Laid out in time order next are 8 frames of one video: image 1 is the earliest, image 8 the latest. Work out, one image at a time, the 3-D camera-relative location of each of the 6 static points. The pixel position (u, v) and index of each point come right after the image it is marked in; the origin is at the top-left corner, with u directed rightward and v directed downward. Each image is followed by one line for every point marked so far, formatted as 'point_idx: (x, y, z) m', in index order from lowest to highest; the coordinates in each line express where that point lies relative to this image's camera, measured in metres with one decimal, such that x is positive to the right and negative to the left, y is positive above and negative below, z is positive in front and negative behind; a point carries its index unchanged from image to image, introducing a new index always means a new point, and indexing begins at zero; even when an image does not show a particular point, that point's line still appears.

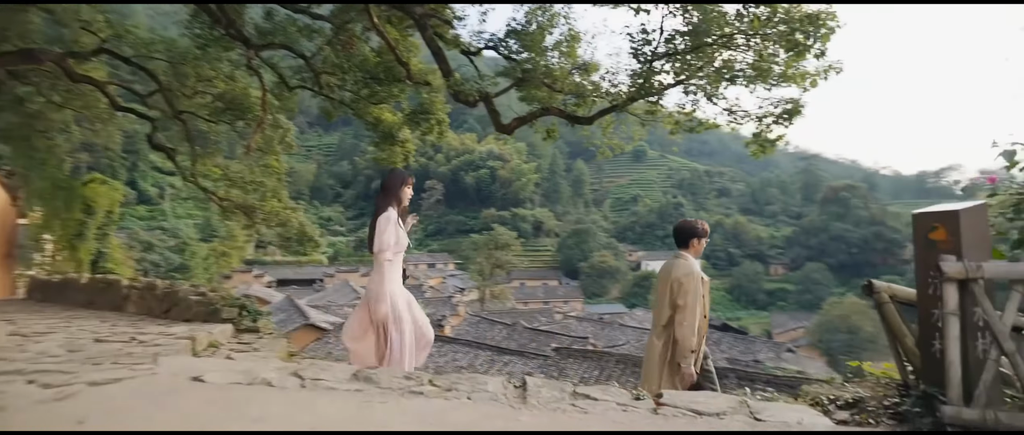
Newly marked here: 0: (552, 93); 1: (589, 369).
0: (+0.4, +1.2, +5.1) m
1: (+1.2, -2.3, +8.2) m
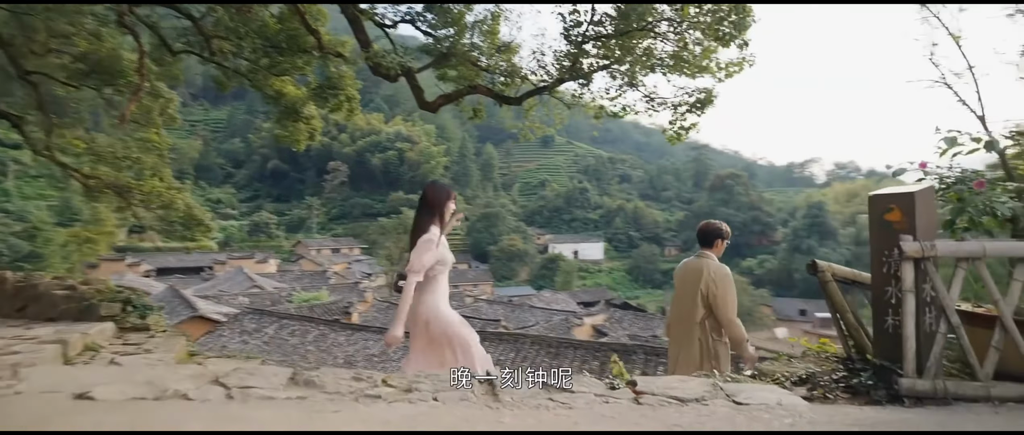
0: (-0.3, +1.4, +5.0) m
1: (-0.1, -2.1, +8.3) m
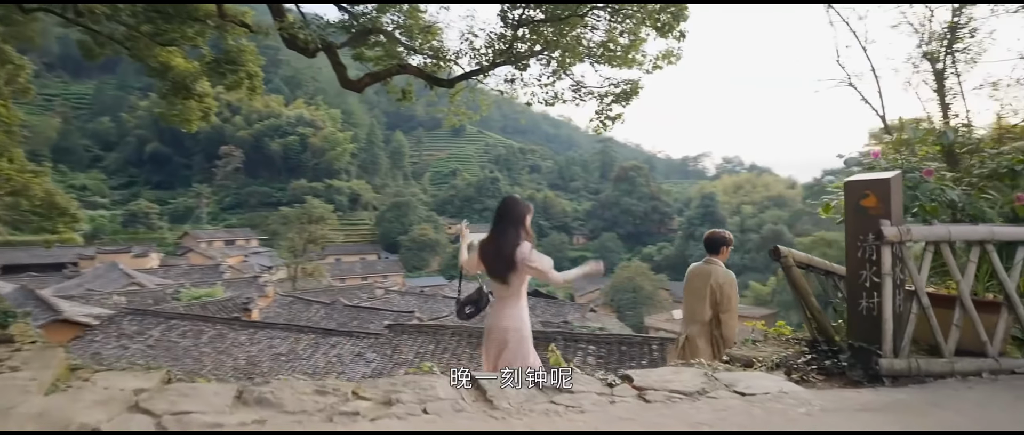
0: (-1.0, +1.5, +4.7) m
1: (-1.3, -1.9, +8.1) m
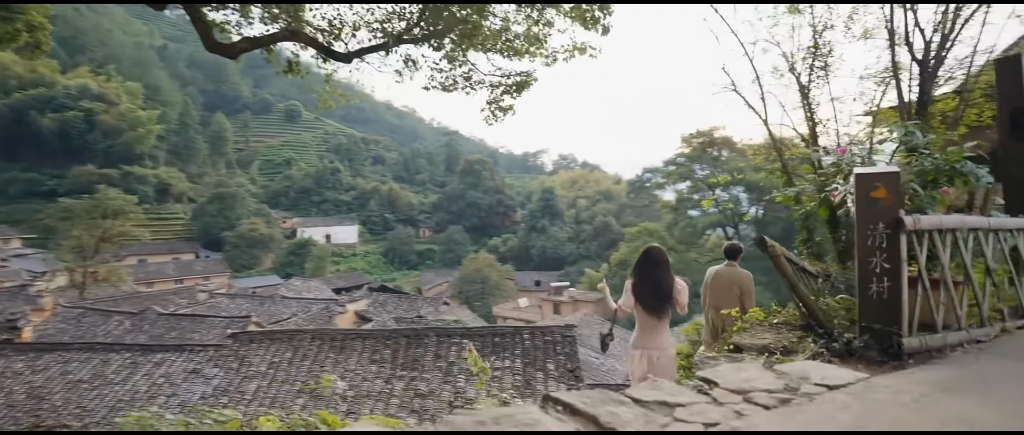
0: (-1.9, +1.5, +4.1) m
1: (-3.1, -1.8, +7.3) m
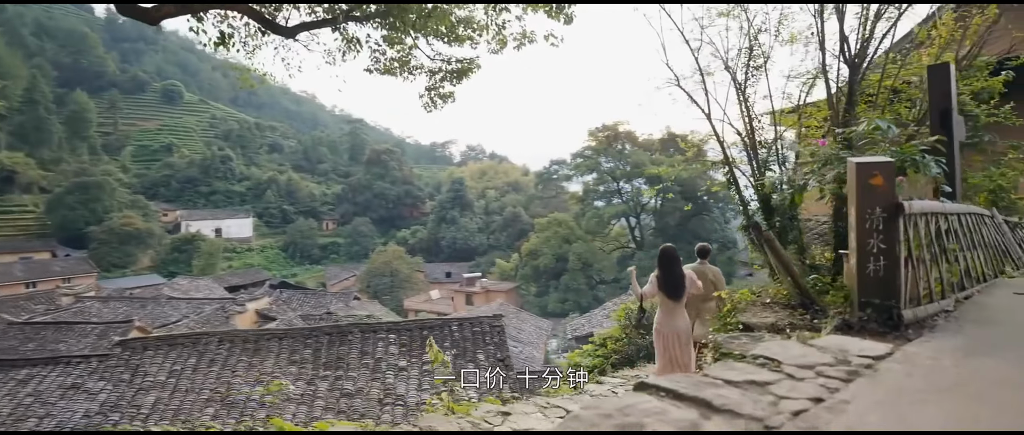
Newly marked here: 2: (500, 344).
0: (-2.2, +1.6, +3.7) m
1: (-4.0, -1.7, +6.6) m
2: (-0.2, -1.7, +7.2) m
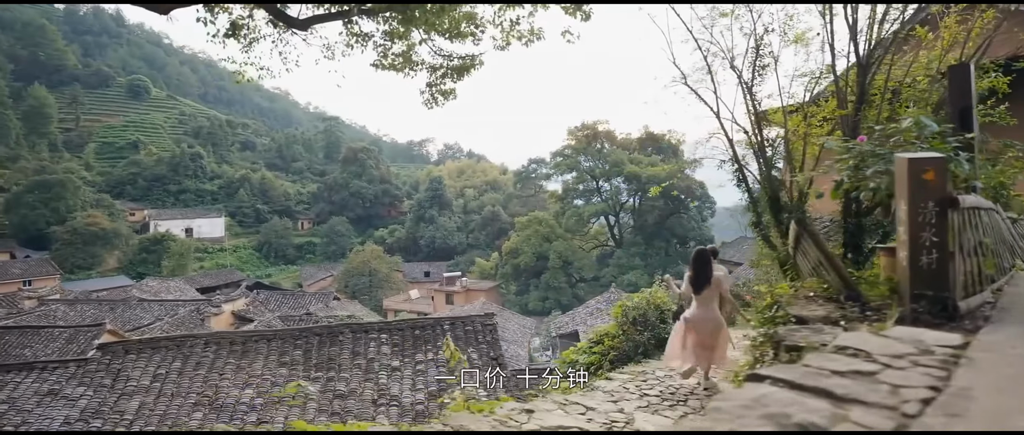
0: (-2.2, +1.6, +3.6) m
1: (-4.1, -1.7, +6.4) m
2: (-0.3, -1.7, +7.2) m
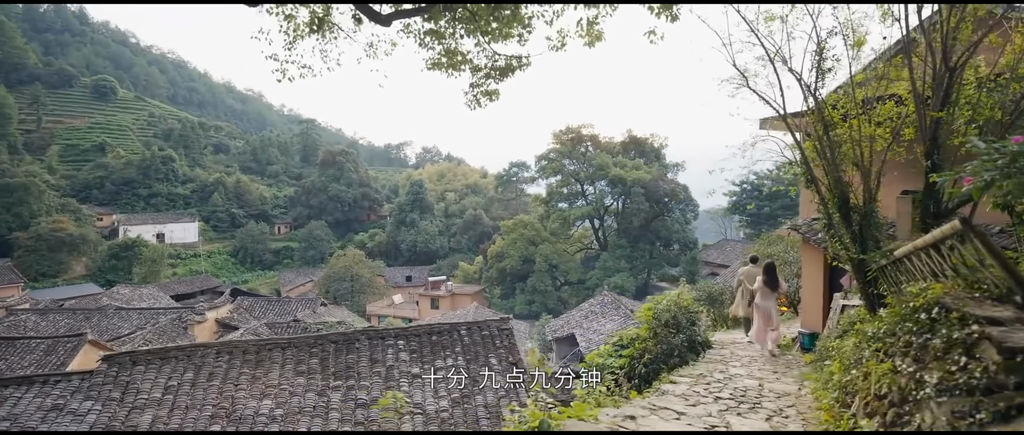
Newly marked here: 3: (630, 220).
0: (-1.8, +1.6, +3.4) m
1: (-3.8, -1.7, +6.2) m
2: (0.0, -1.7, +7.1) m
3: (+4.3, -0.1, +19.7) m
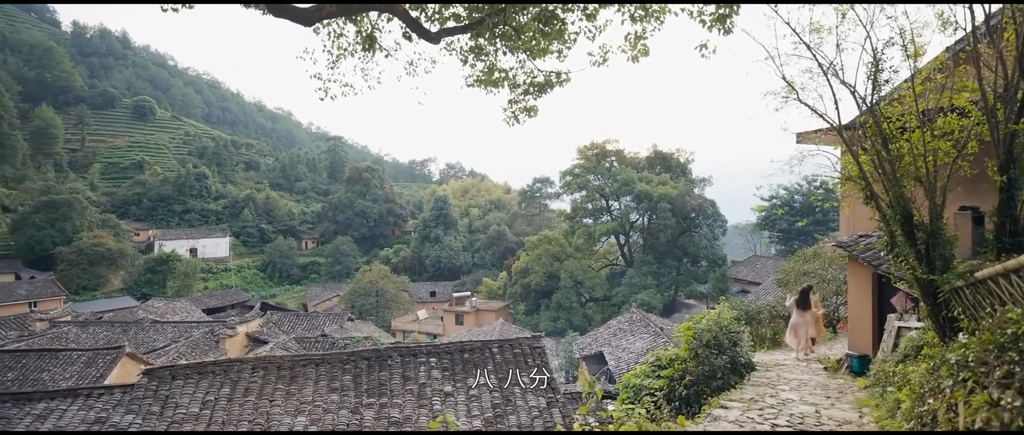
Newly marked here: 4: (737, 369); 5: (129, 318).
0: (-1.5, +1.5, +3.4) m
1: (-3.4, -1.9, +6.2) m
2: (+0.4, -1.9, +7.0) m
3: (+5.2, -0.6, +19.4) m
4: (+2.2, -1.5, +5.3) m
5: (-12.7, -3.3, +18.0) m
